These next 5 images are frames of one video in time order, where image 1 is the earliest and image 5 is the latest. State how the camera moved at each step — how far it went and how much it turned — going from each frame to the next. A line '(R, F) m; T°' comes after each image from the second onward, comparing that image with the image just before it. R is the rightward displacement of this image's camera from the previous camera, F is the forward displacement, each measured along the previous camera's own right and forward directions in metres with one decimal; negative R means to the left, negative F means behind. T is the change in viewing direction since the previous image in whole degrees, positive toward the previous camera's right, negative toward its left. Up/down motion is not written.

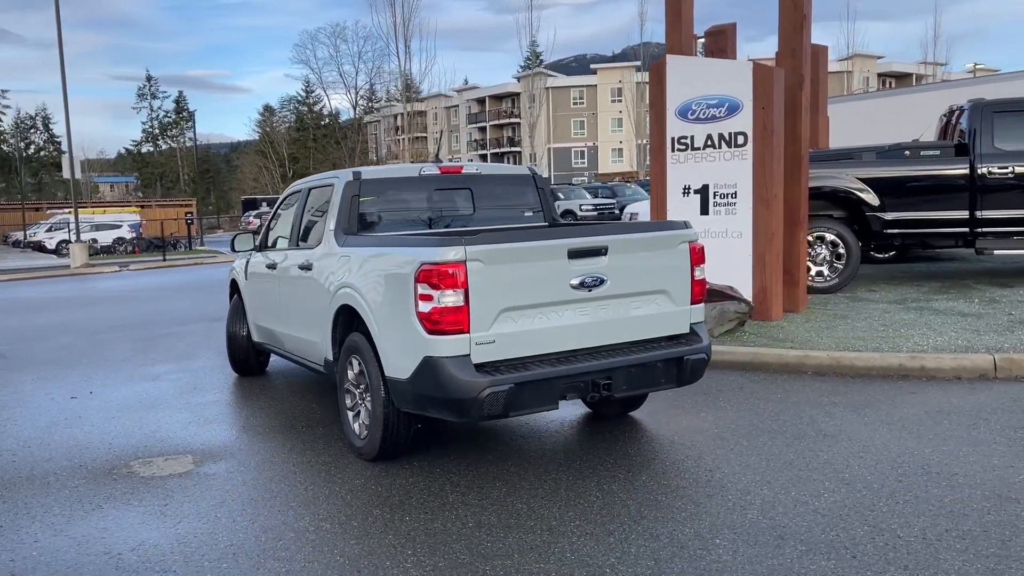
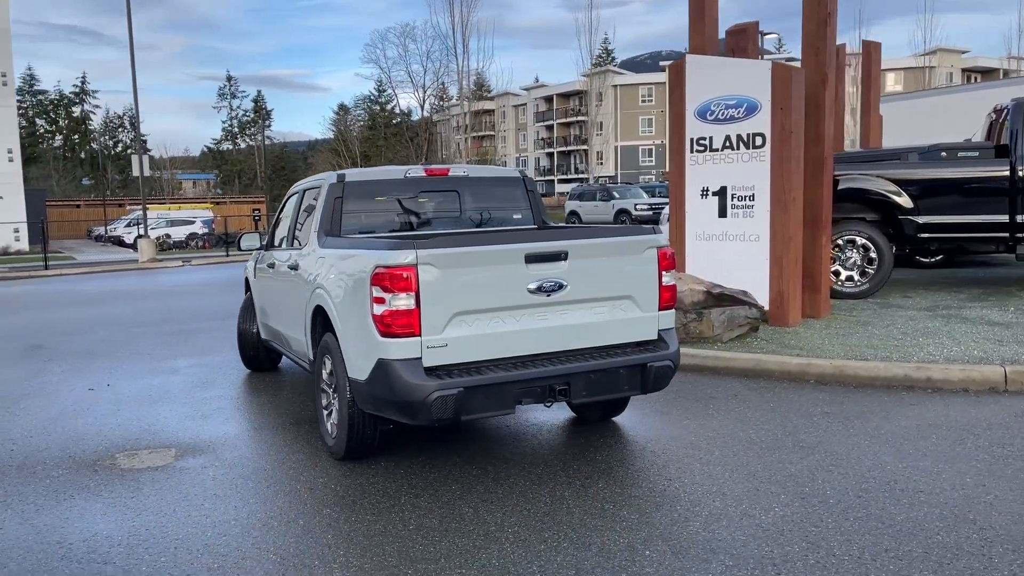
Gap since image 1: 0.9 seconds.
(+0.6, 0.0) m; -4°
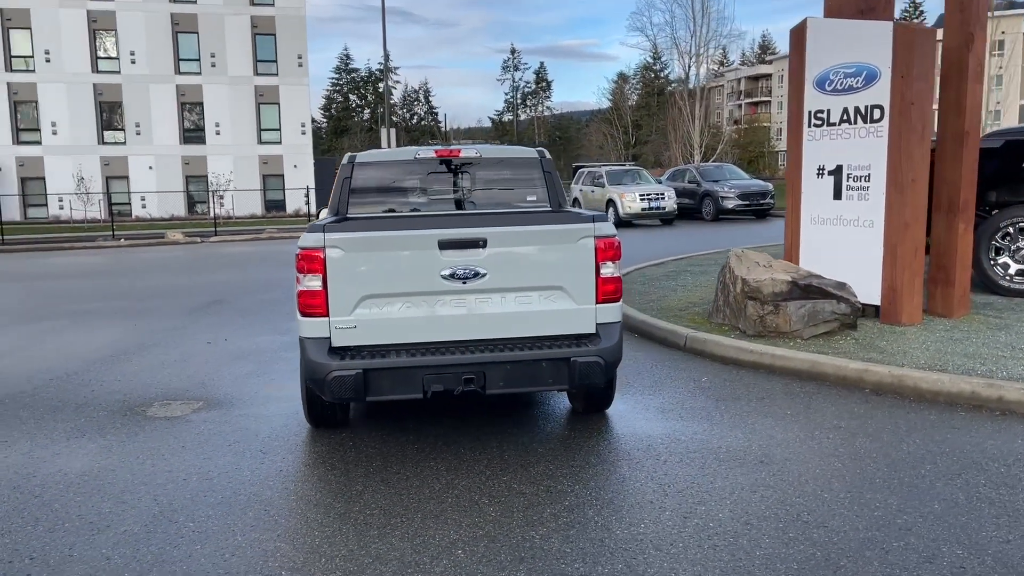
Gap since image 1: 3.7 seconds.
(+1.8, +0.3) m; -18°
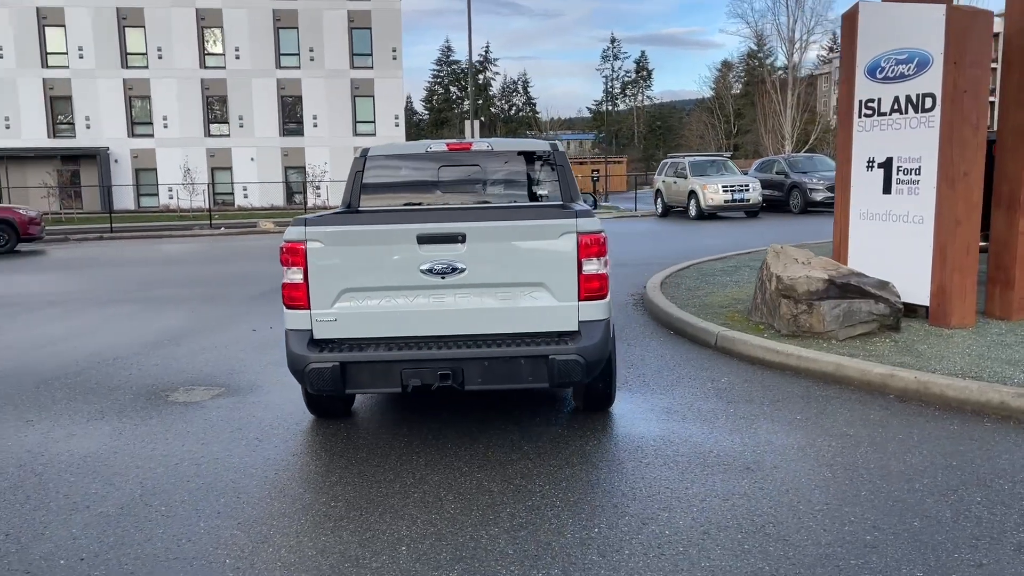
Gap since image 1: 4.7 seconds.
(+0.6, +0.1) m; -6°
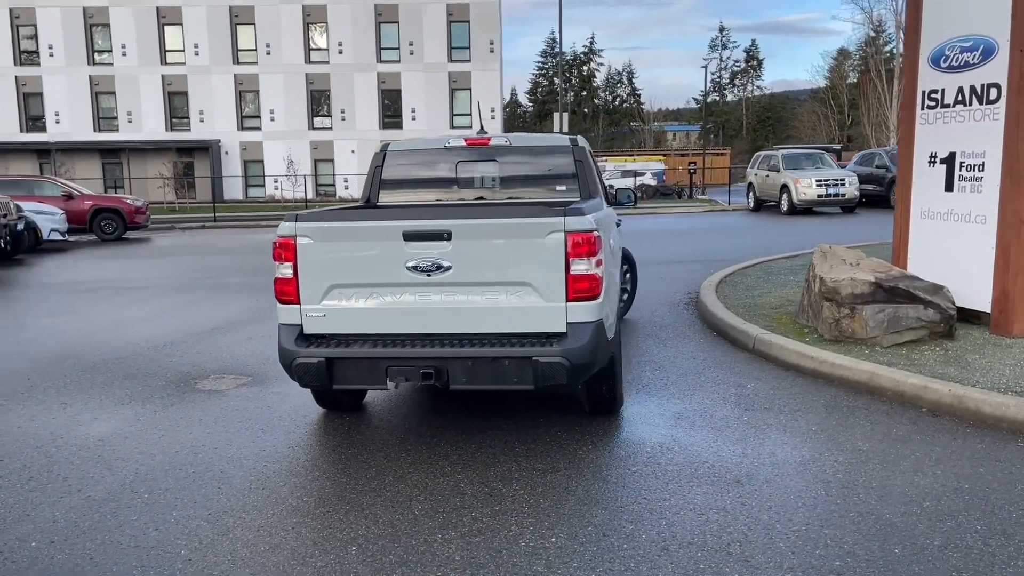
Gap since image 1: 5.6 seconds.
(+0.6, +0.1) m; -7°
